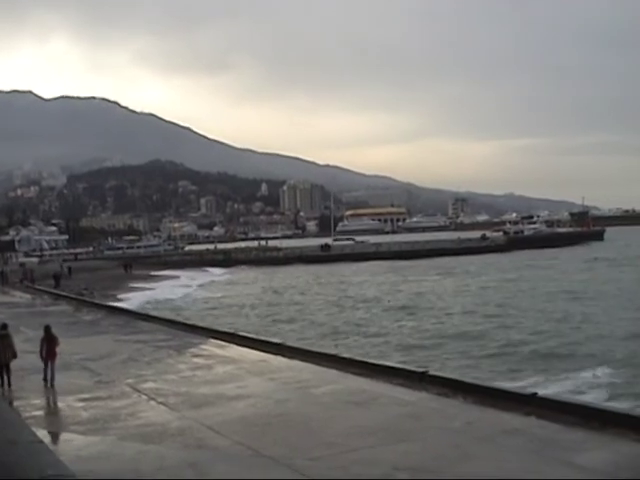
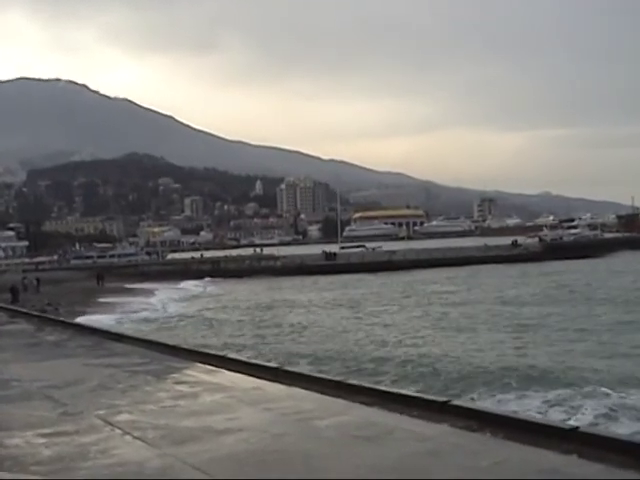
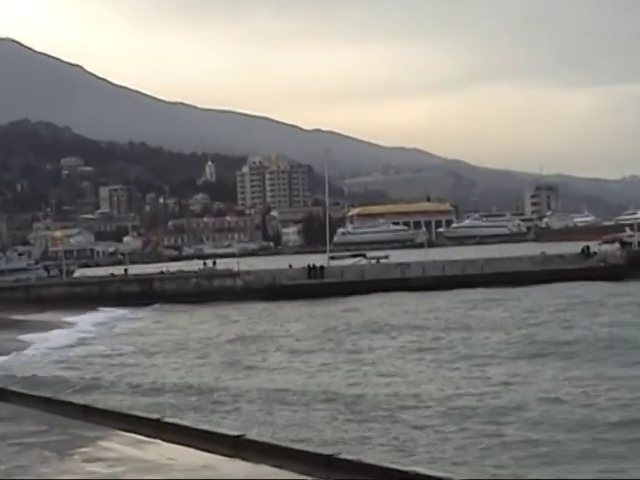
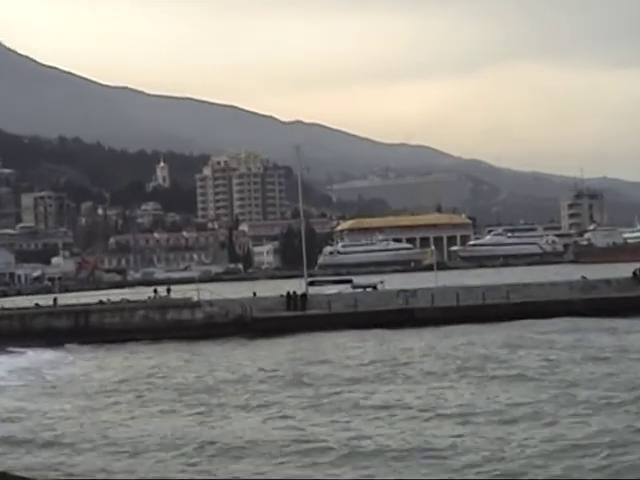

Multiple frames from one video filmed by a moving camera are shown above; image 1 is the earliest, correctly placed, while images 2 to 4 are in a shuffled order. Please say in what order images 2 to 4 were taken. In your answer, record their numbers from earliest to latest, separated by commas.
2, 3, 4
